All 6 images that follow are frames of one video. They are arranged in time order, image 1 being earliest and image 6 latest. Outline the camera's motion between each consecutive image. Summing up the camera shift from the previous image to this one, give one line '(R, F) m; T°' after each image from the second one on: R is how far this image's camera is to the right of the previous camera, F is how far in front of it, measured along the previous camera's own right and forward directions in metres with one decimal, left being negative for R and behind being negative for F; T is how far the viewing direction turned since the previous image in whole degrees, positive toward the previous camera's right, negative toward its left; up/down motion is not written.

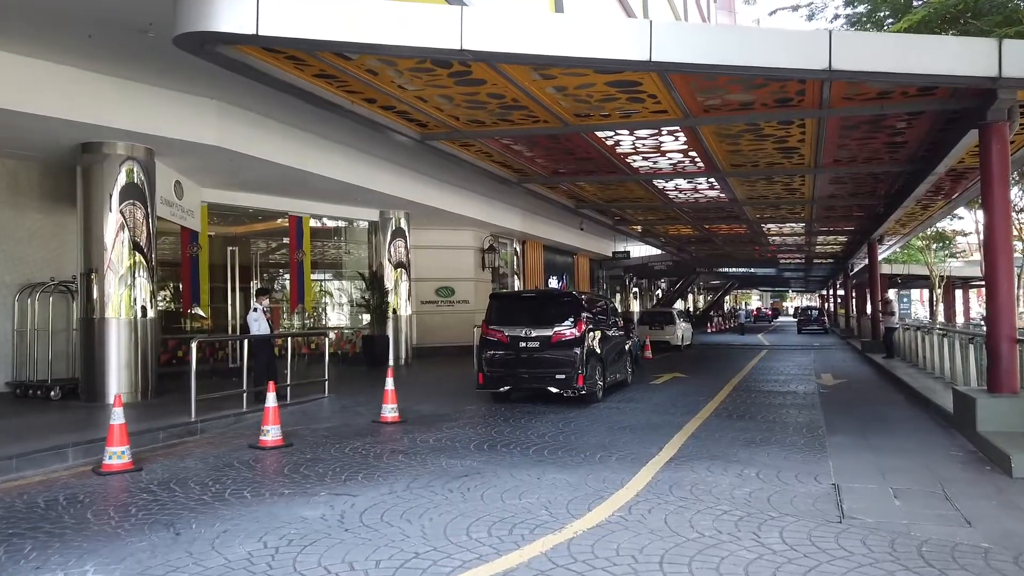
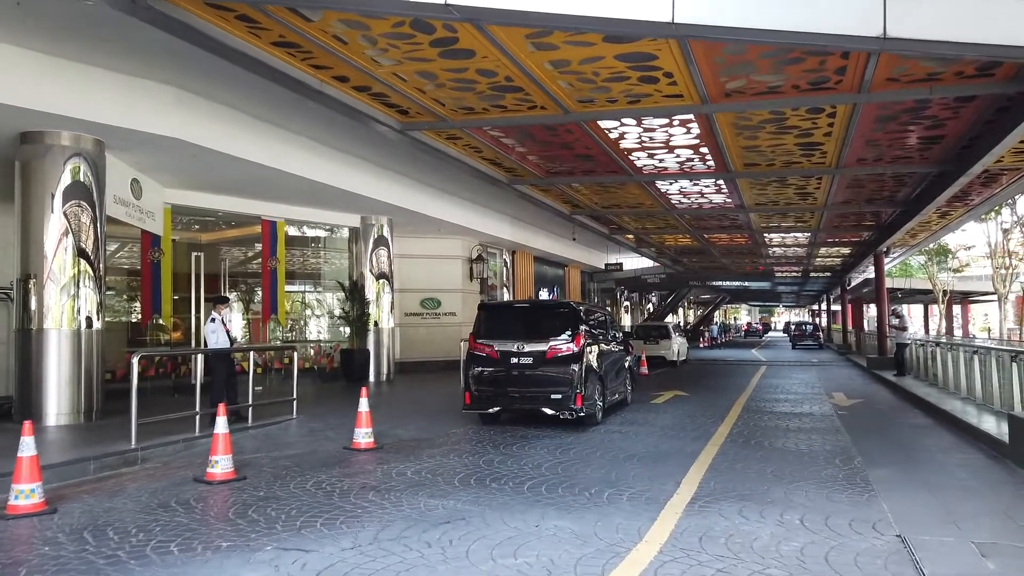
(0.0, +1.3) m; +1°
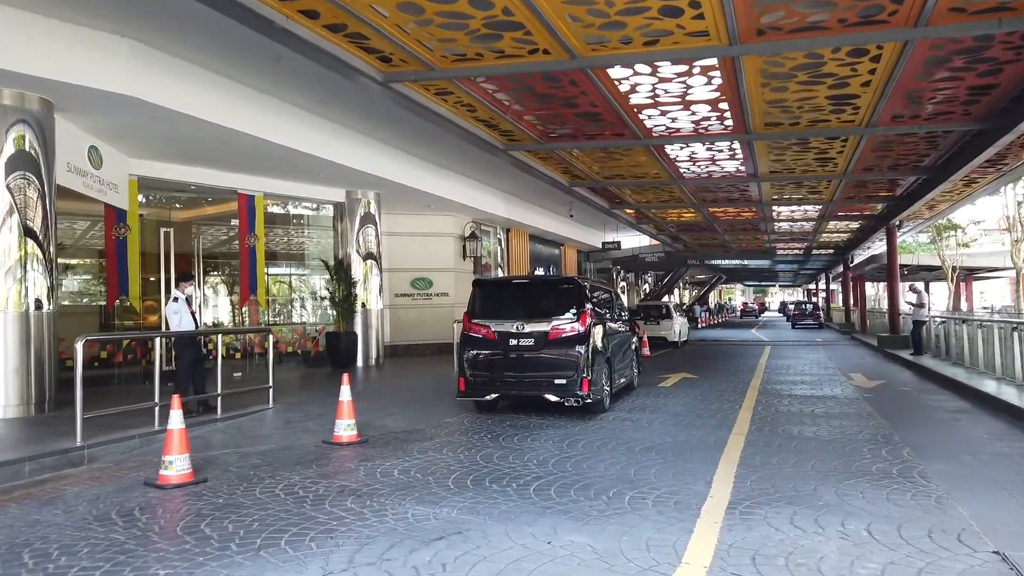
(-0.1, +1.1) m; +1°
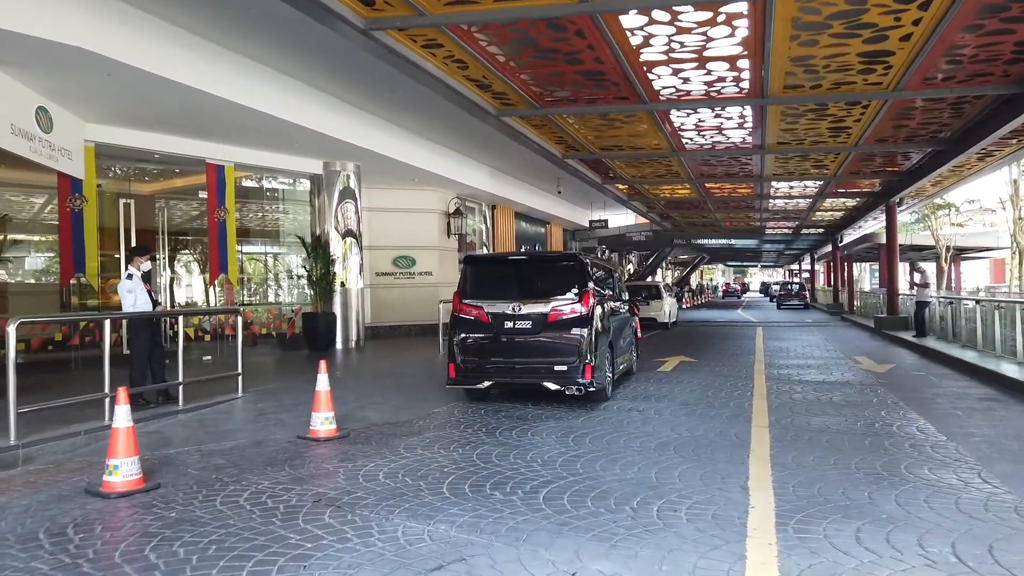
(-0.2, +0.9) m; +1°
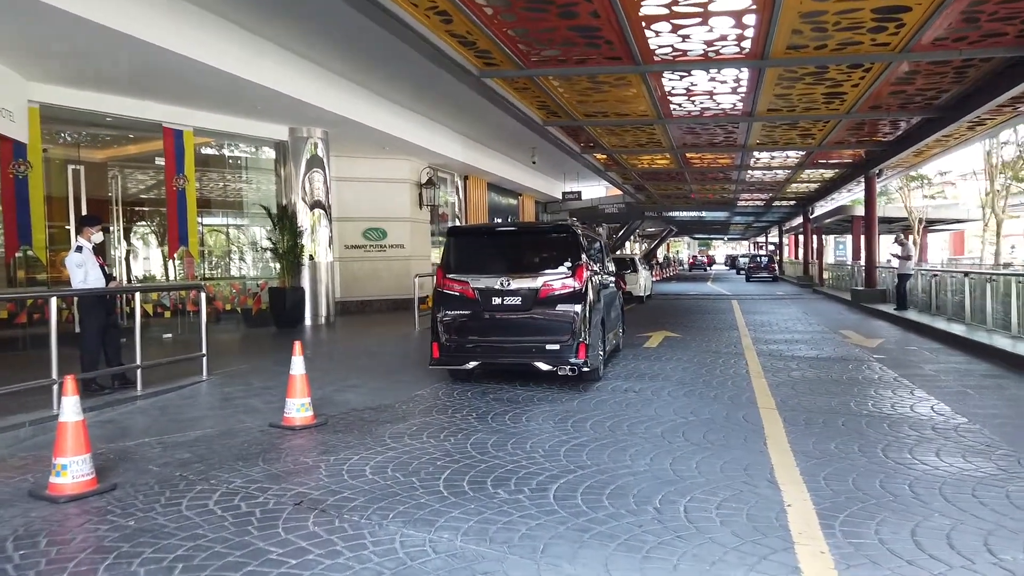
(-0.3, +0.6) m; +3°
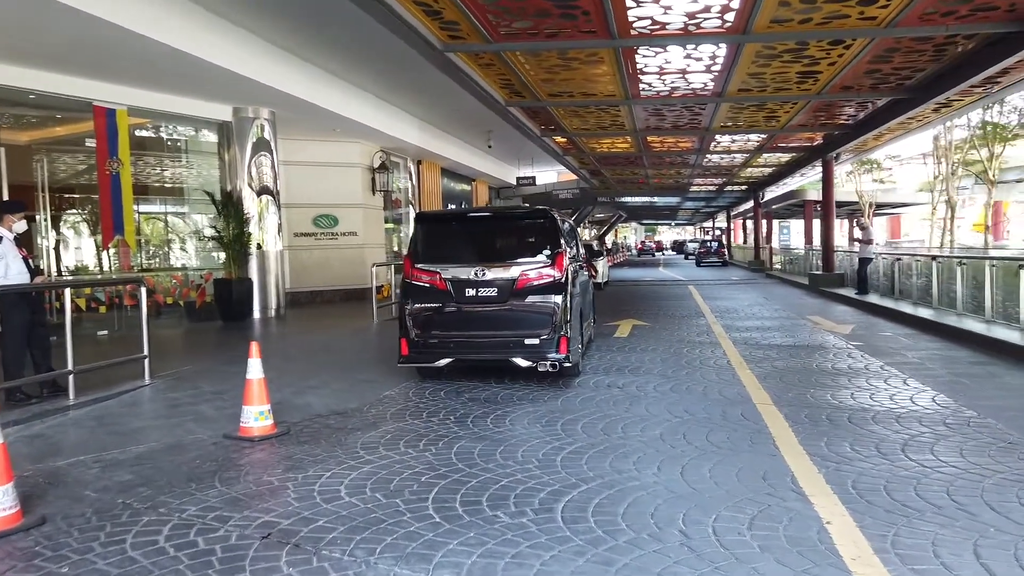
(-0.3, +0.6) m; +4°
